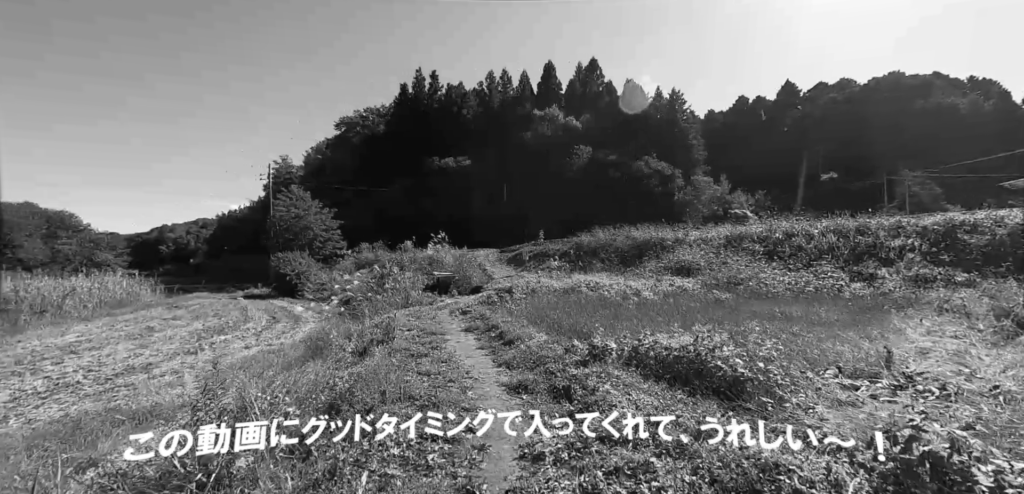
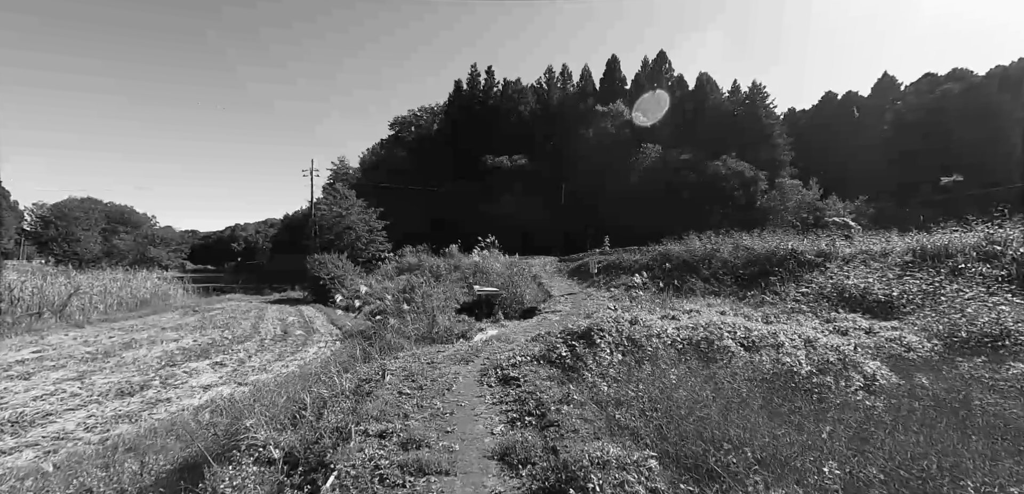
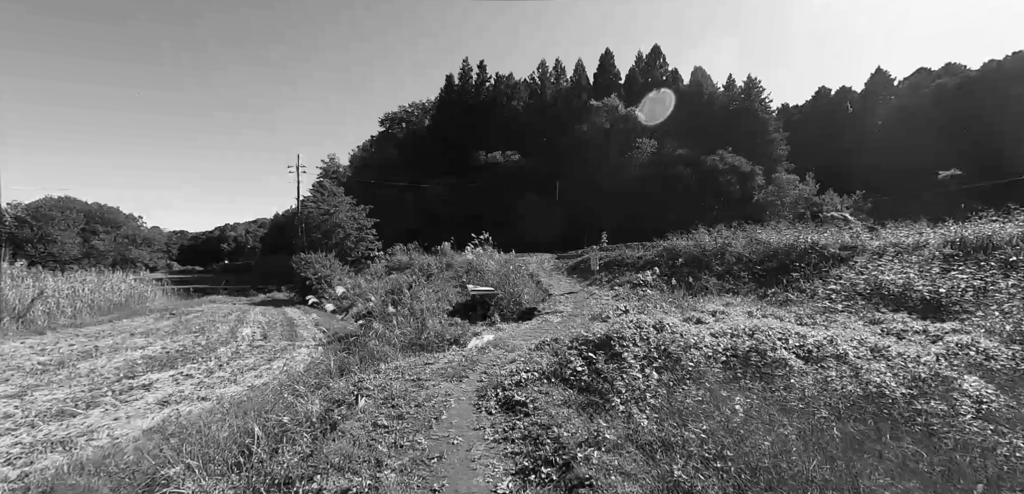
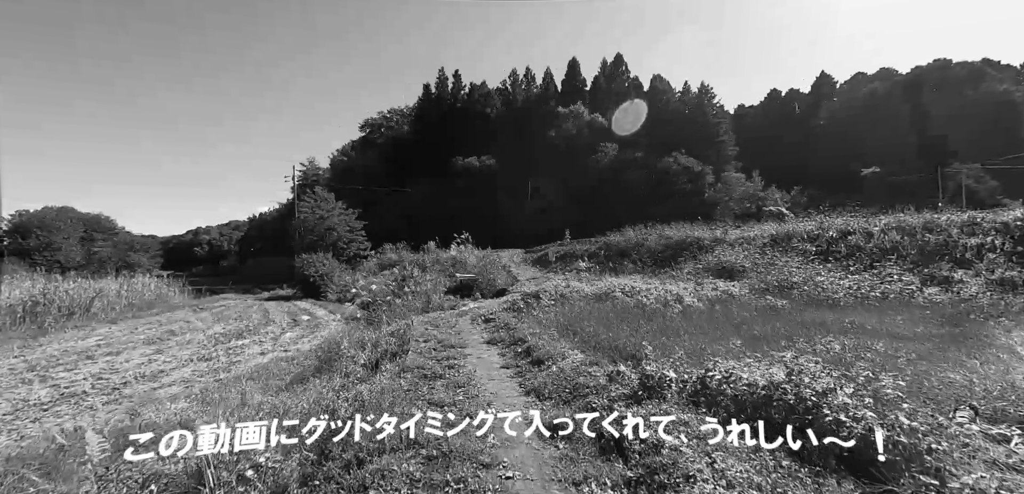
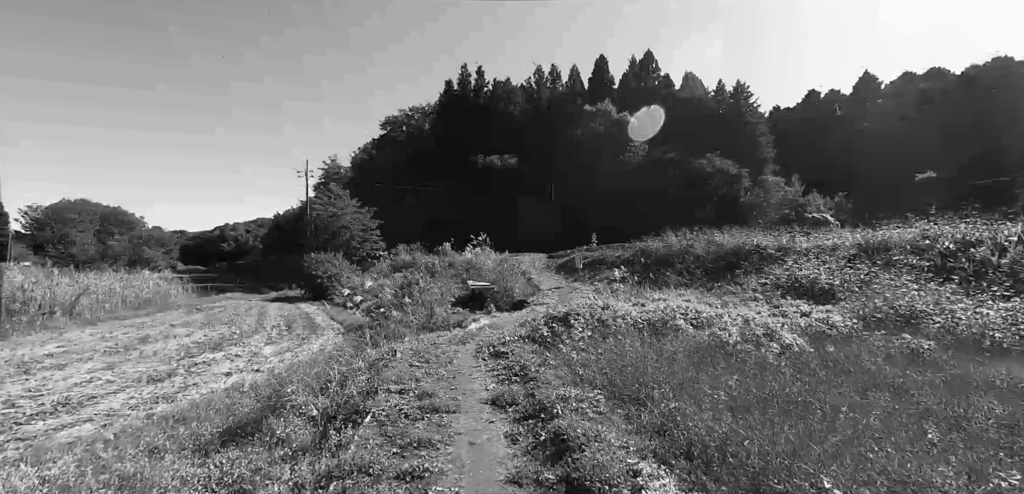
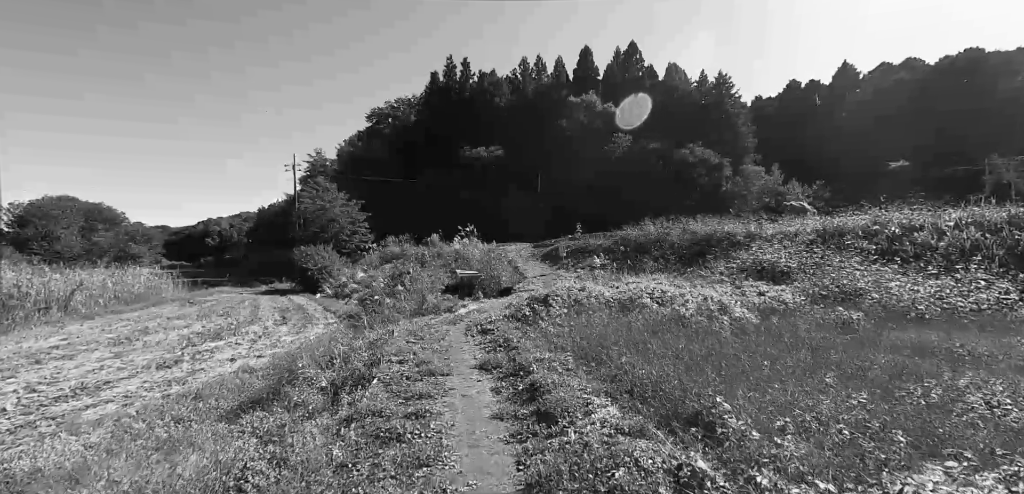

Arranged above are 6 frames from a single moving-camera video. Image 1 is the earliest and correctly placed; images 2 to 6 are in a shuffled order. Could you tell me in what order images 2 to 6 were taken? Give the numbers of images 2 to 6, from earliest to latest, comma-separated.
4, 6, 5, 2, 3
